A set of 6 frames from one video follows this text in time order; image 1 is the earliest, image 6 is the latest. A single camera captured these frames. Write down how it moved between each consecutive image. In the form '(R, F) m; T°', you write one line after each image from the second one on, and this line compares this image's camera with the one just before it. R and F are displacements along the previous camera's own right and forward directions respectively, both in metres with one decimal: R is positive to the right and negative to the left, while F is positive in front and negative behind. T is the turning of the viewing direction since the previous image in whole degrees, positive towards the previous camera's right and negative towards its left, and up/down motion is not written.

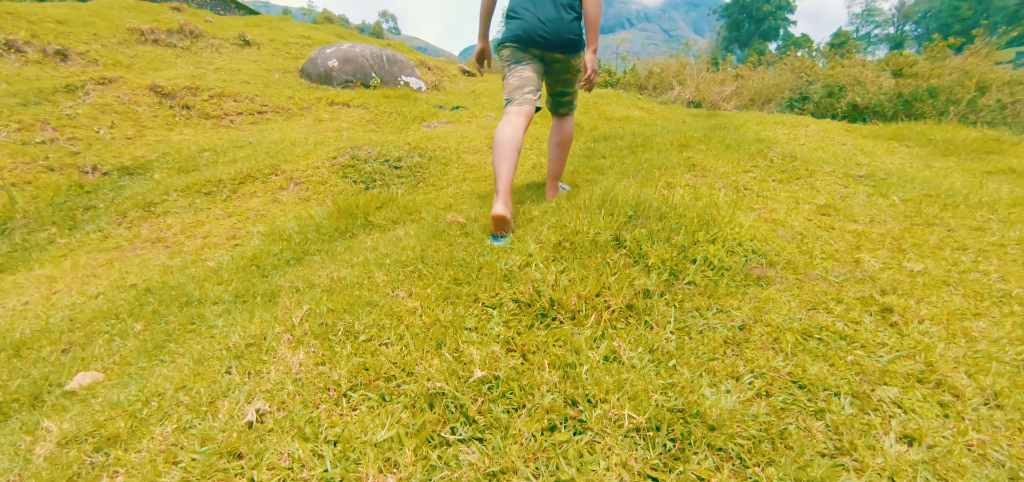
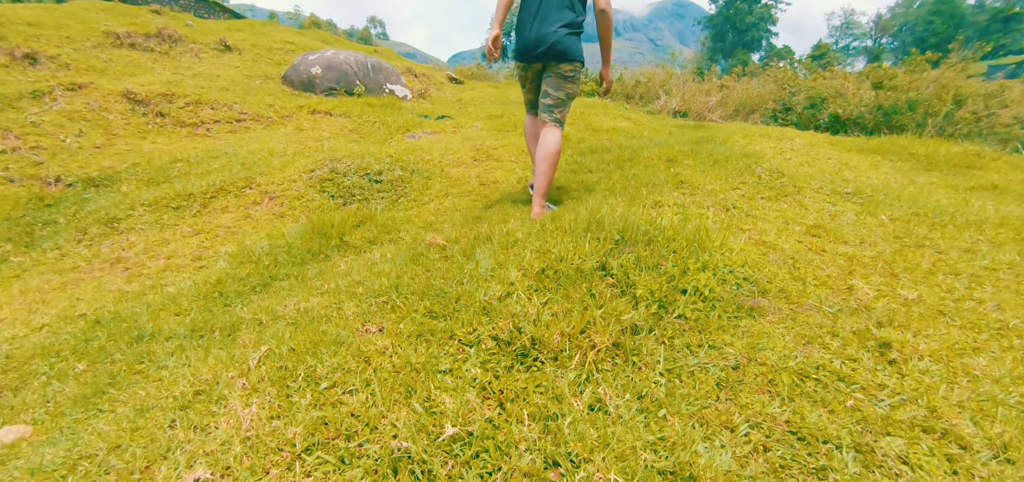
(0.0, +0.1) m; +2°
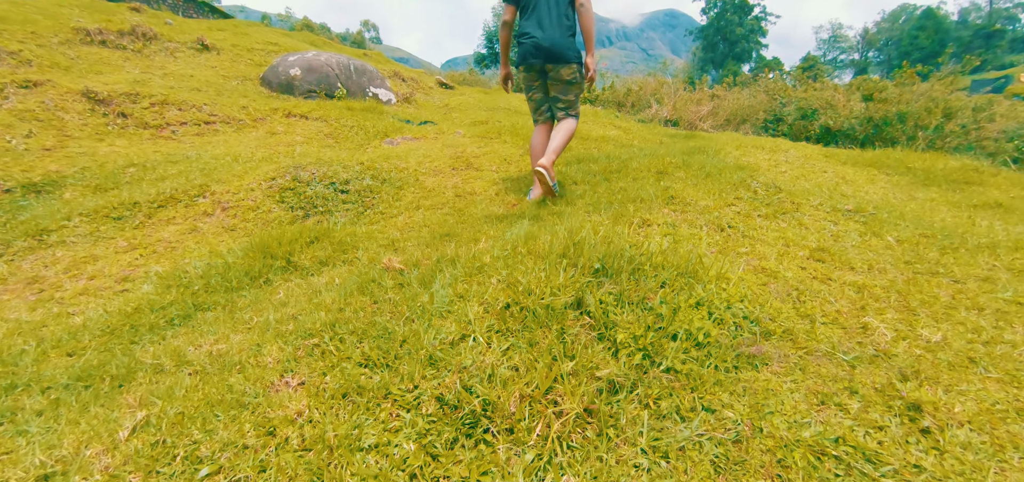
(+0.1, +0.4) m; +1°
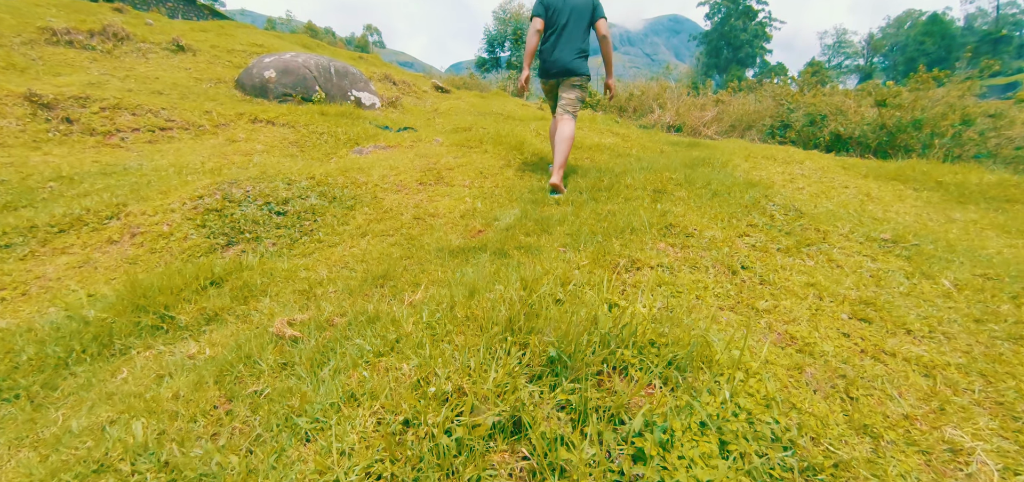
(+0.3, +0.7) m; 0°
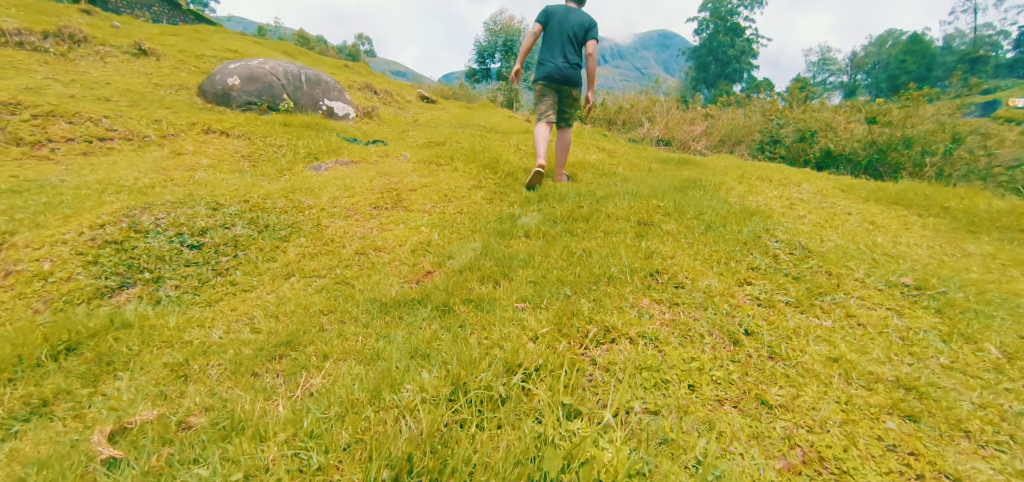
(+0.2, +0.6) m; +1°
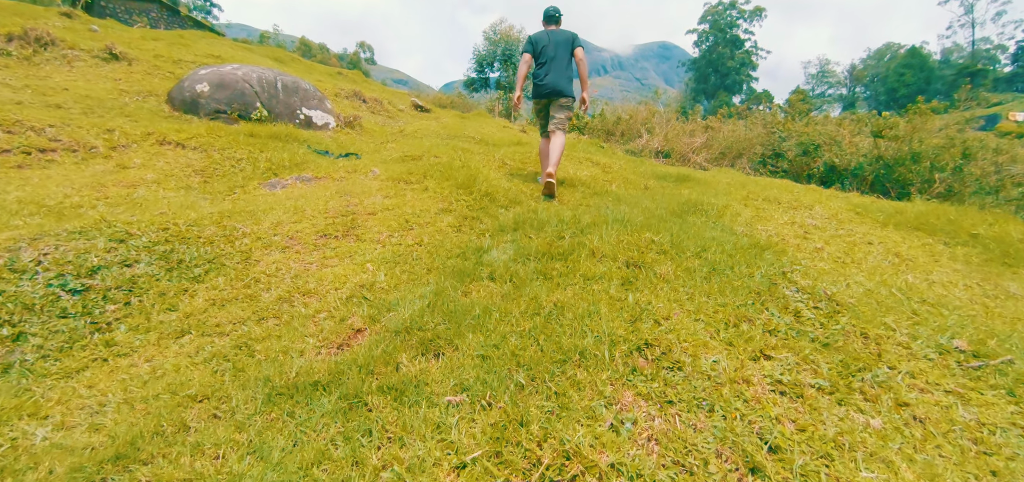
(+0.2, +0.6) m; 0°
